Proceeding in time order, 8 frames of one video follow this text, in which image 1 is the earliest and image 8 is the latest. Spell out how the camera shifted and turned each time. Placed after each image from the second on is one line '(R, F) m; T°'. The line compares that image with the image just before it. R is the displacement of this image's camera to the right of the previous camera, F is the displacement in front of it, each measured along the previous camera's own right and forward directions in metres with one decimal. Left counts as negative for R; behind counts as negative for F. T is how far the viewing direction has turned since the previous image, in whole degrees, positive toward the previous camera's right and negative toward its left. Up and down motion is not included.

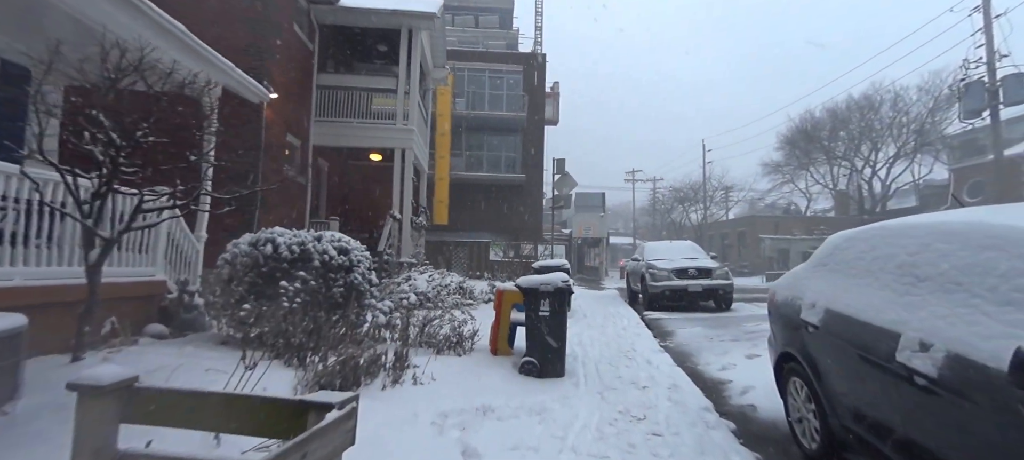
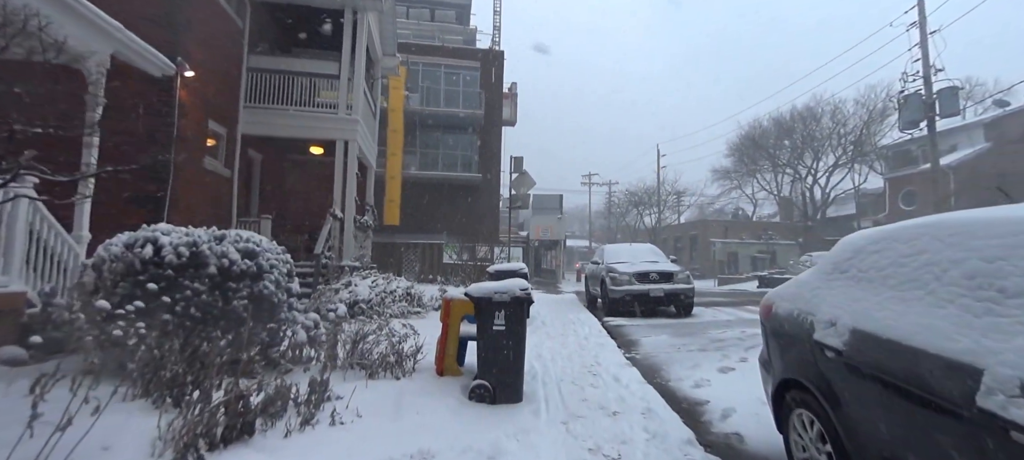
(+0.1, +0.8) m; +6°
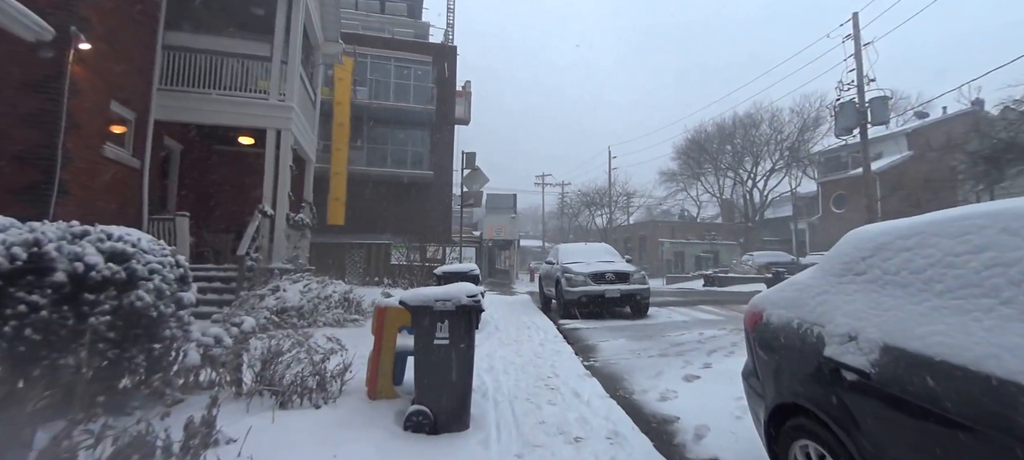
(+0.1, +0.7) m; +6°
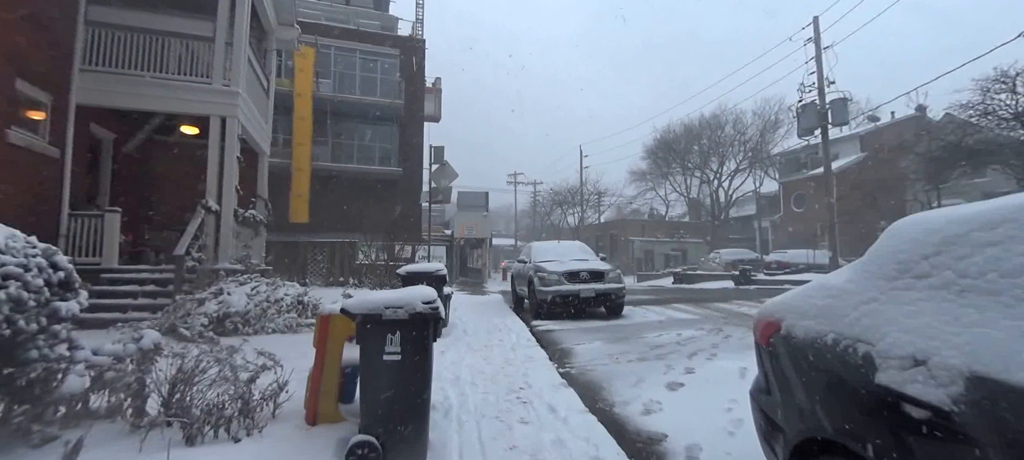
(+0.1, +0.6) m; +4°
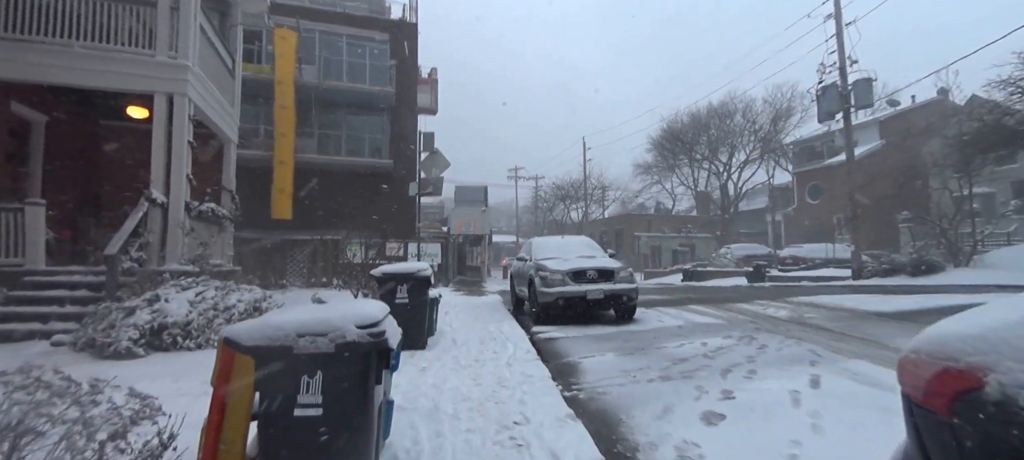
(+0.1, +1.2) m; 0°
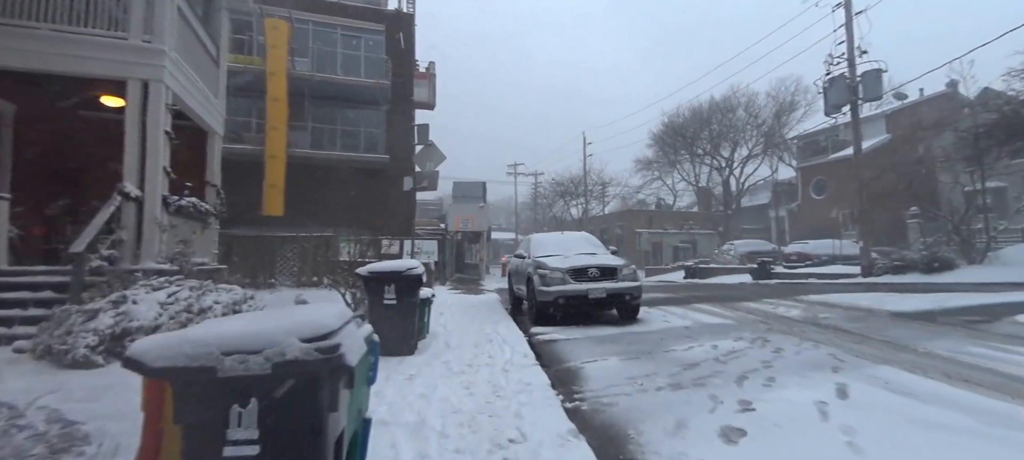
(0.0, +0.5) m; 0°
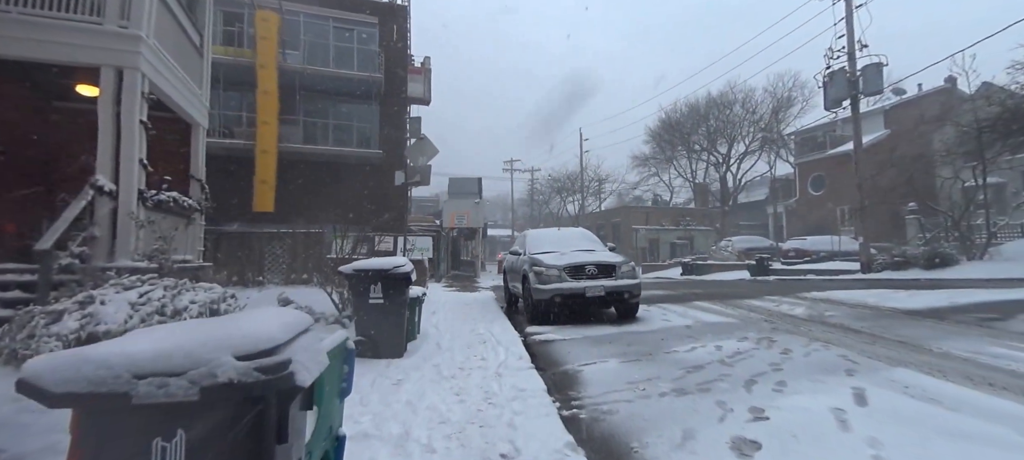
(0.0, +0.3) m; 0°
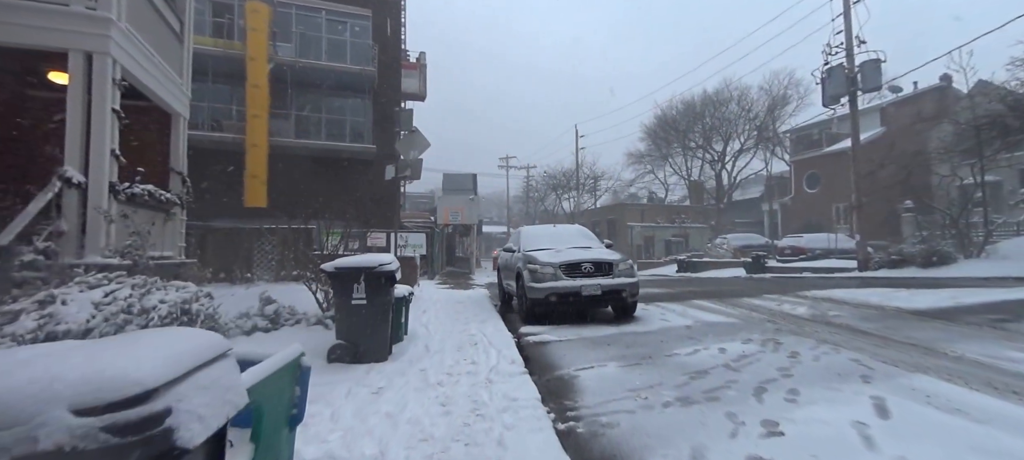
(0.0, +0.4) m; +1°
